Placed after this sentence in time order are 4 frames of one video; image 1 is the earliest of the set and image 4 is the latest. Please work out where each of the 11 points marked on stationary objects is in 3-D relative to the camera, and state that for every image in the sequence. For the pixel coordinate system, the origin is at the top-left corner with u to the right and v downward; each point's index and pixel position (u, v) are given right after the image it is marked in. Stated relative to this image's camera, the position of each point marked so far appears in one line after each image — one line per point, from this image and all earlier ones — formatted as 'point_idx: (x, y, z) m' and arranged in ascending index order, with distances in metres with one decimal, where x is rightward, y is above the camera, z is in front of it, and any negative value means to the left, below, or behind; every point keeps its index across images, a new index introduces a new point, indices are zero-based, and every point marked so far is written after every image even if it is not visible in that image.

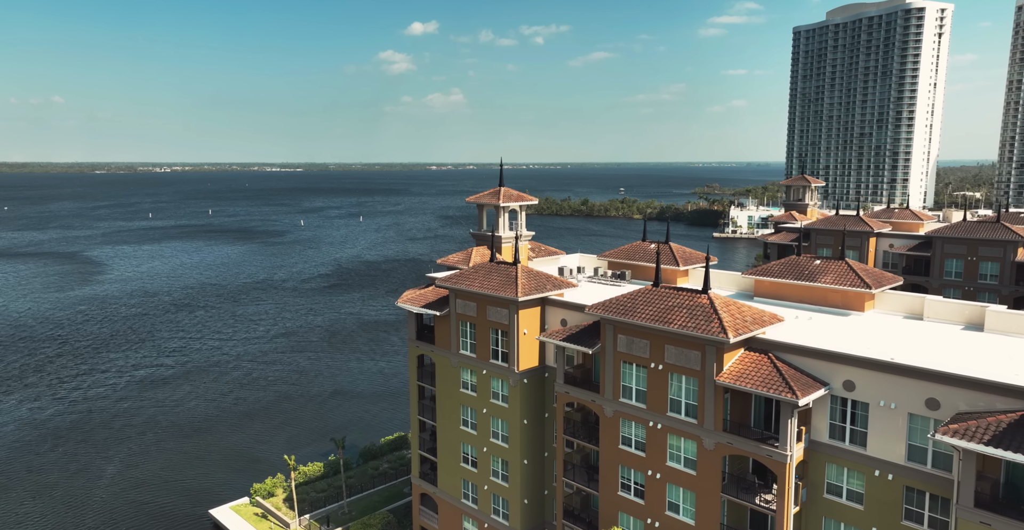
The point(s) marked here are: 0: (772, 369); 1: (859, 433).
0: (+6.7, -2.7, +19.3) m
1: (+8.5, -4.1, +18.4) m
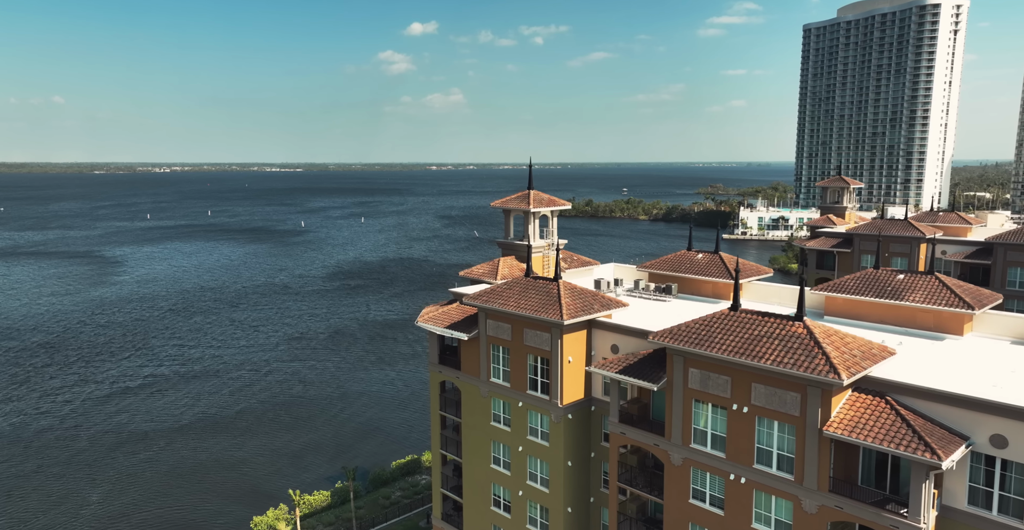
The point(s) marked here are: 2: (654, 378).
0: (+8.0, -3.2, +15.7) m
1: (+9.8, -4.6, +14.8) m
2: (+3.7, -3.0, +19.7) m
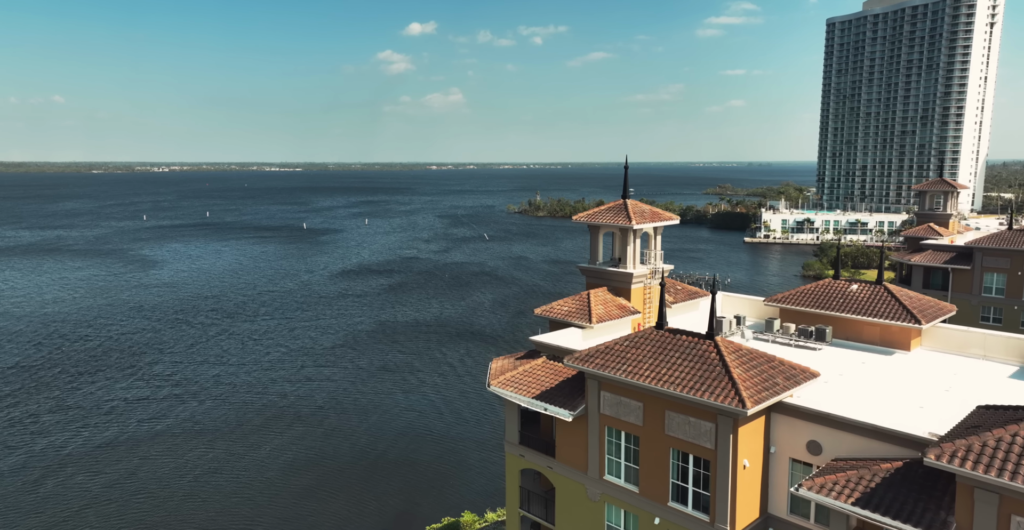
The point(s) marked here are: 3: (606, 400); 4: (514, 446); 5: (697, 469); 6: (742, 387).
0: (+10.8, -4.2, +7.8) m
1: (+12.7, -5.7, +7.0) m
2: (+6.6, -4.0, +11.9) m
3: (+2.1, -3.0, +16.9) m
4: (+0.1, -4.7, +19.7) m
5: (+3.8, -4.2, +15.5) m
6: (+4.5, -2.4, +14.6) m
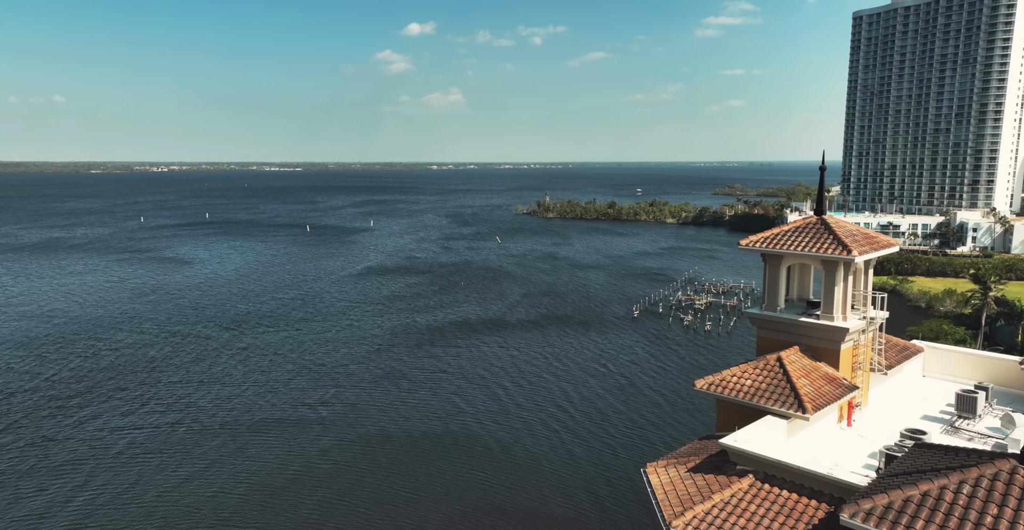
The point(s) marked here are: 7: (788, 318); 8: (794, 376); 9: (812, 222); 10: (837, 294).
0: (+13.9, -5.3, 0.0) m
1: (+15.7, -6.7, -0.9) m
2: (+9.7, -5.1, +4.1) m
3: (+5.2, -4.1, +9.1) m
4: (+3.1, -5.8, +11.9) m
5: (+6.8, -5.2, +7.6) m
6: (+7.6, -3.4, +6.8) m
7: (+6.0, -1.1, +16.1) m
8: (+5.5, -2.1, +14.7) m
9: (+6.5, +1.0, +16.3) m
10: (+6.7, -0.5, +15.5) m
